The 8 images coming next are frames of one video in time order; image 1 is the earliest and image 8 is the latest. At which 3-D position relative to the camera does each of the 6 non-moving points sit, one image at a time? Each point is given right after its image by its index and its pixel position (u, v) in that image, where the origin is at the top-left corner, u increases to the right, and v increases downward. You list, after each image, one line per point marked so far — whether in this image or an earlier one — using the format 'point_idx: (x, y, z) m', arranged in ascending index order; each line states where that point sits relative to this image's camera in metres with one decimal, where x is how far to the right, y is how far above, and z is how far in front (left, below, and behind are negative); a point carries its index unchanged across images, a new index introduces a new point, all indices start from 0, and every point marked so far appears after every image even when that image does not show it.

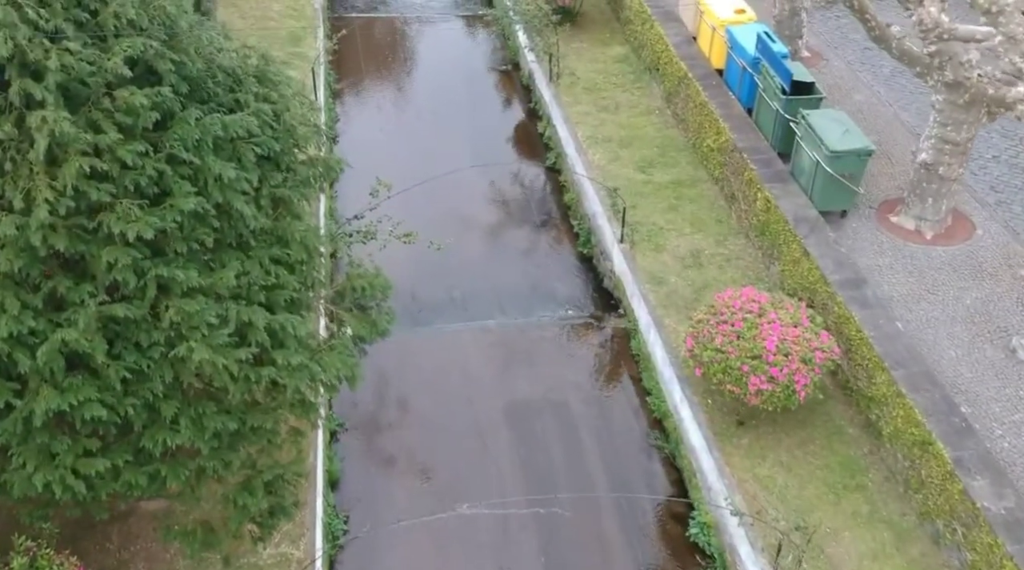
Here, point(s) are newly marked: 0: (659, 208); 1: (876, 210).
0: (+1.7, +0.9, +12.2) m
1: (+4.0, +0.8, +11.2) m
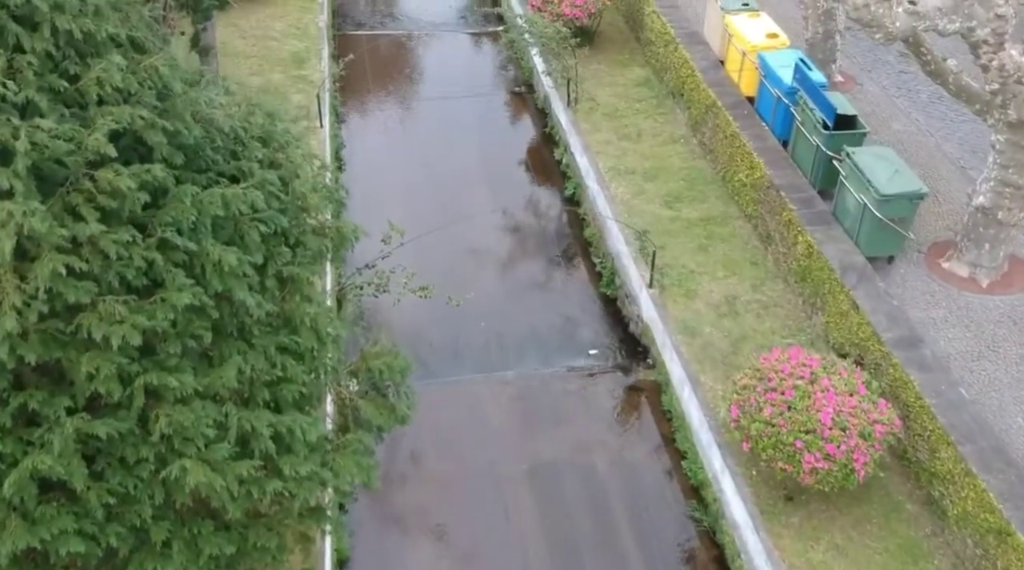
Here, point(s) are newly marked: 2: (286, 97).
0: (+2.0, +0.4, +11.4) m
1: (+4.2, +0.3, +10.4) m
2: (-3.2, +2.6, +14.3) m
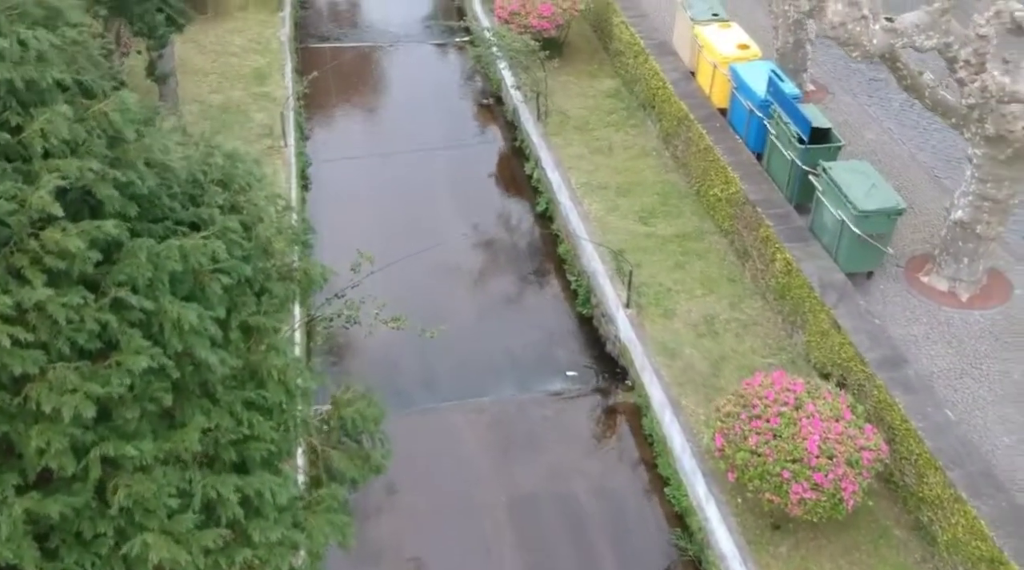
0: (+1.7, +0.2, +11.2) m
1: (+3.9, +0.2, +10.3) m
2: (-3.6, +2.3, +14.0) m
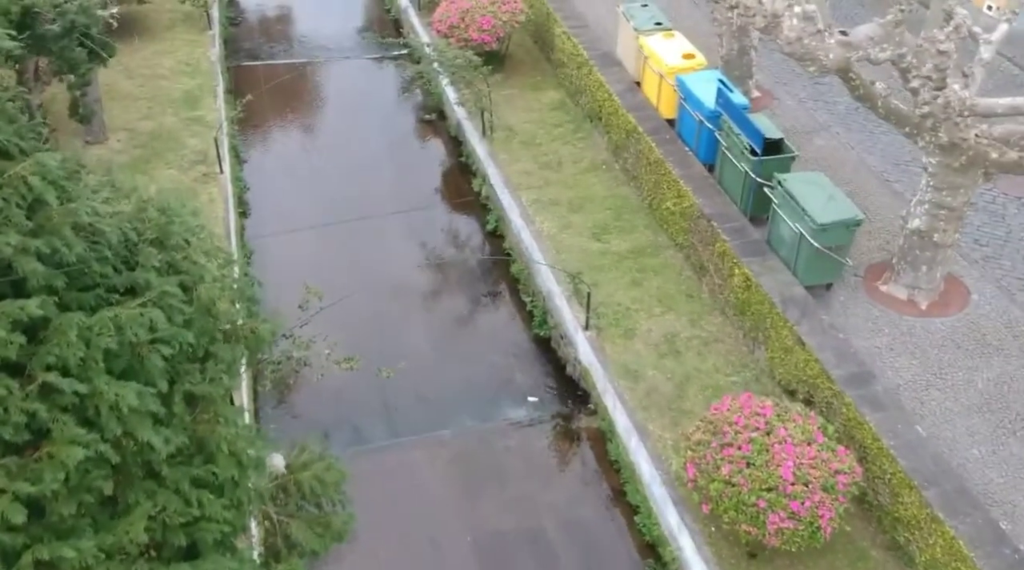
0: (+1.2, 0.0, +10.9) m
1: (+3.5, +0.1, +10.1) m
2: (-4.3, +1.9, +13.4) m
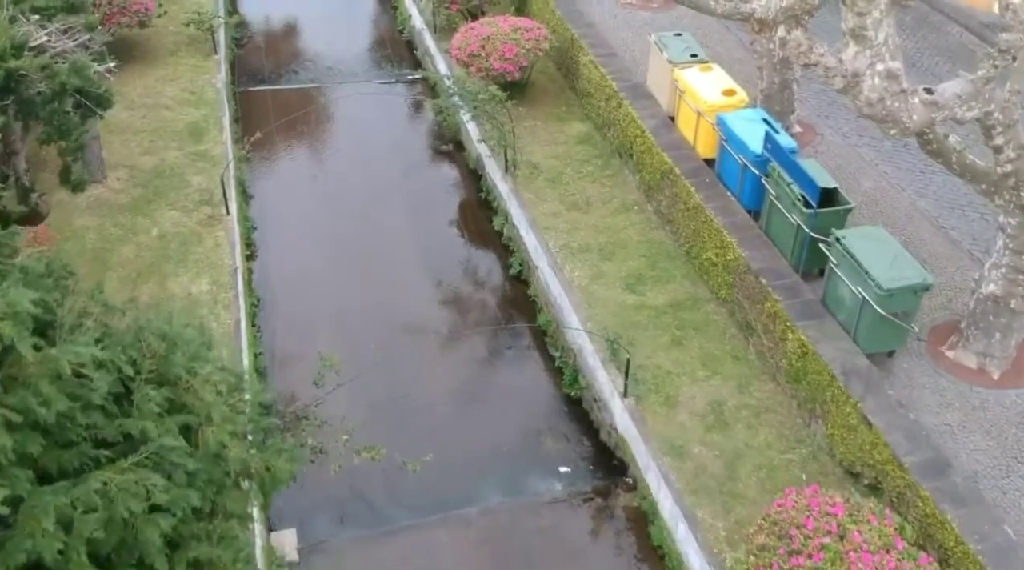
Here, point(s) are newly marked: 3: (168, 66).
0: (+1.5, -0.6, +10.1) m
1: (+3.8, -0.5, +9.3) m
2: (-4.0, +1.3, +12.6) m
3: (-5.1, +3.3, +15.3) m
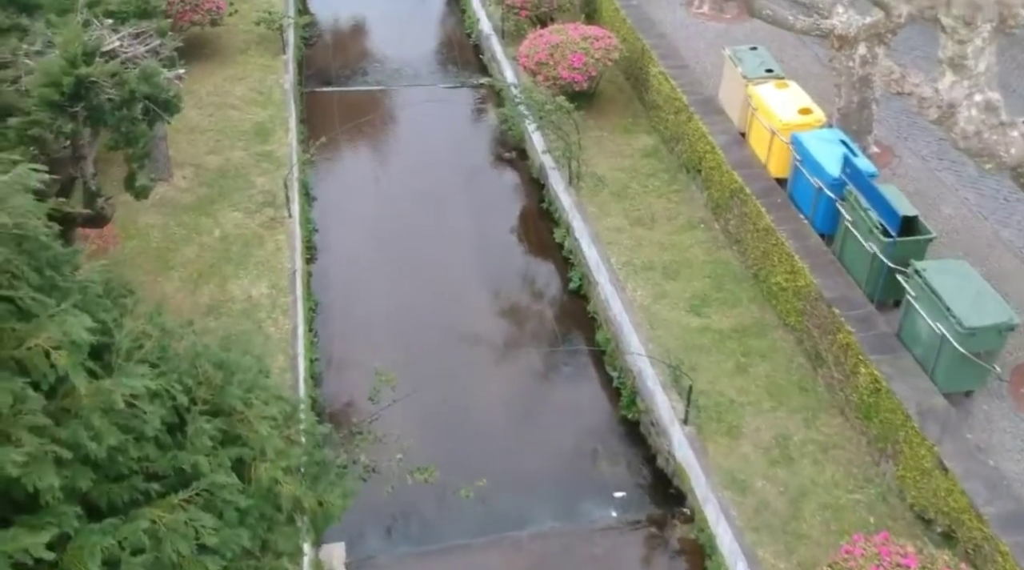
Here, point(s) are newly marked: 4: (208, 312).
0: (+2.0, -0.8, +9.8) m
1: (+4.3, -0.8, +8.9) m
2: (-3.2, +1.3, +12.6) m
3: (-4.1, +3.3, +15.3) m
4: (-3.1, -0.3, +10.4) m
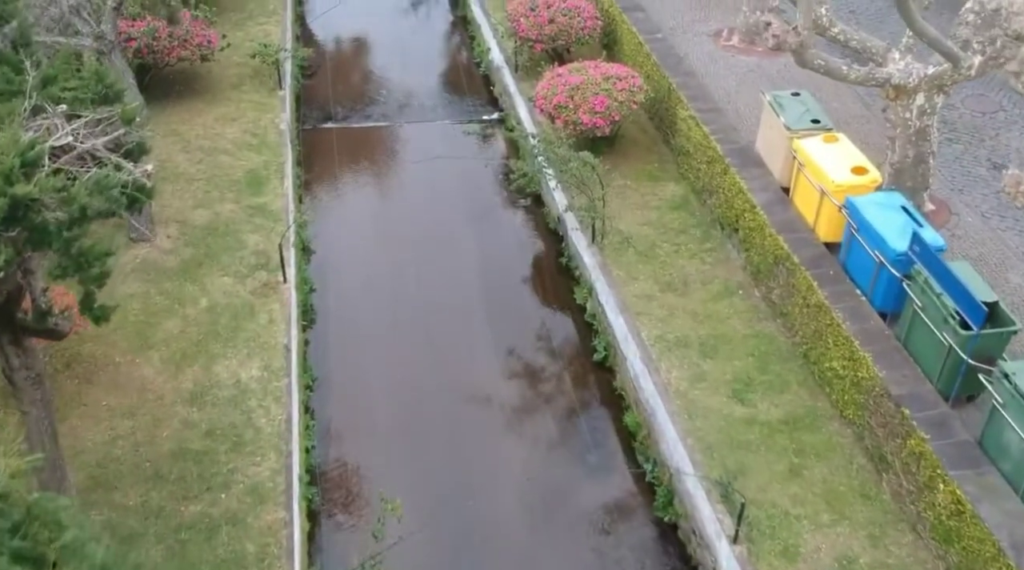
0: (+2.2, -1.6, +8.6) m
1: (+4.5, -1.6, +7.7) m
2: (-3.0, +0.5, +11.5) m
3: (-3.9, +2.5, +14.1) m
4: (-2.9, -1.0, +9.3) m
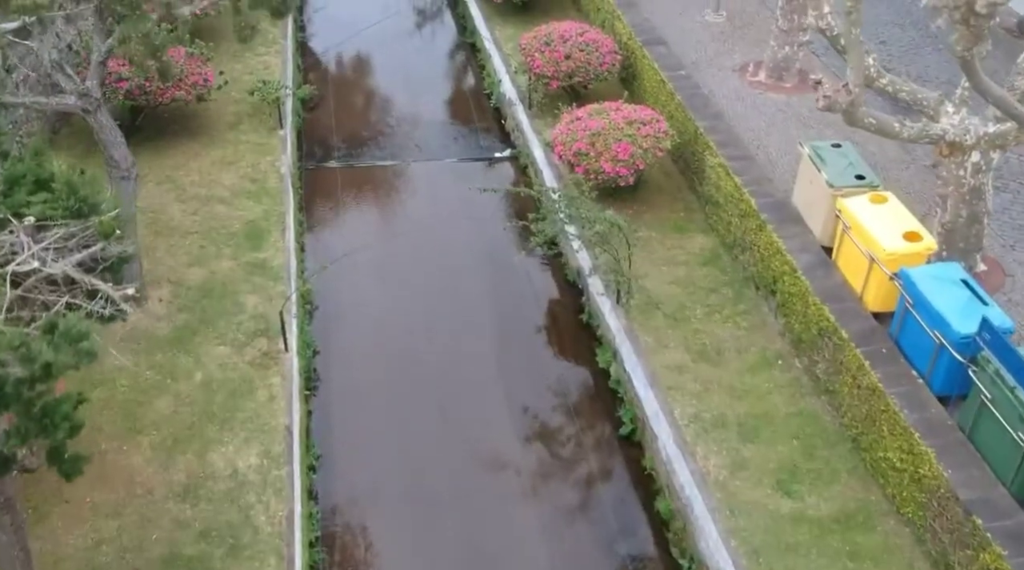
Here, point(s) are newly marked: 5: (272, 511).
0: (+2.4, -2.3, +7.8) m
1: (+4.7, -2.3, +6.9) m
2: (-2.8, -0.2, +10.6) m
3: (-3.7, +1.8, +13.3) m
4: (-2.7, -1.7, +8.5) m
5: (-2.0, -1.8, +8.4) m
